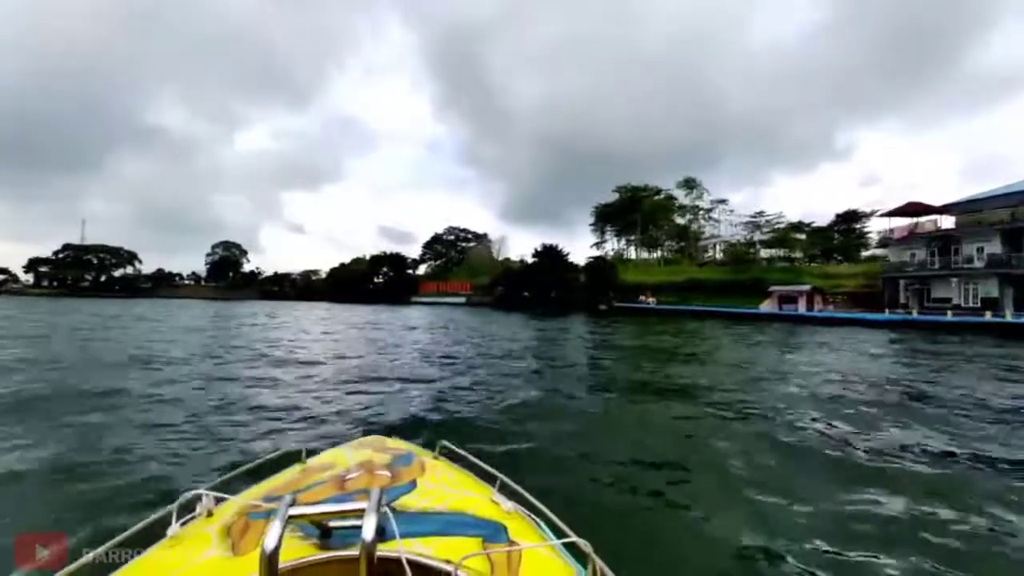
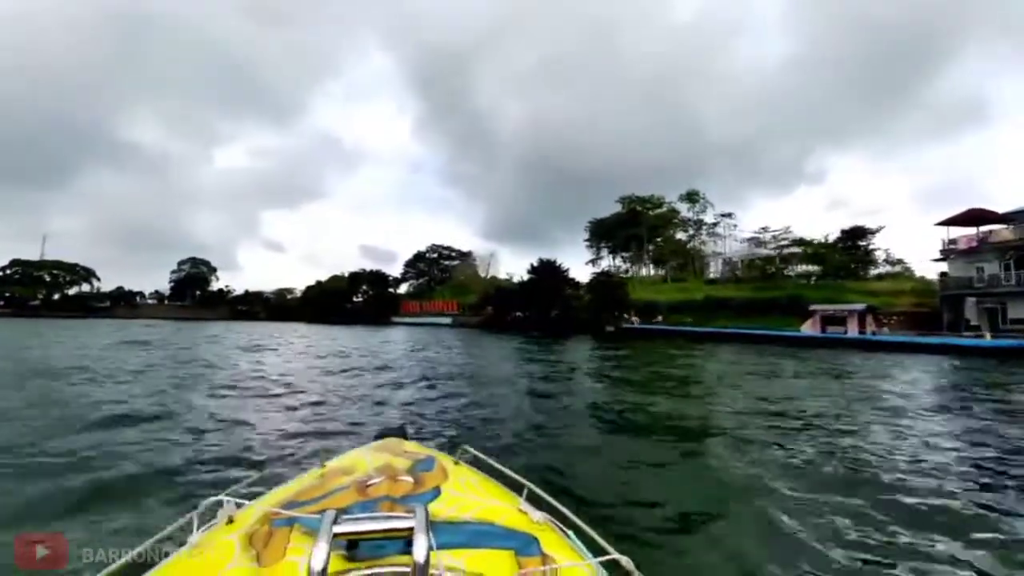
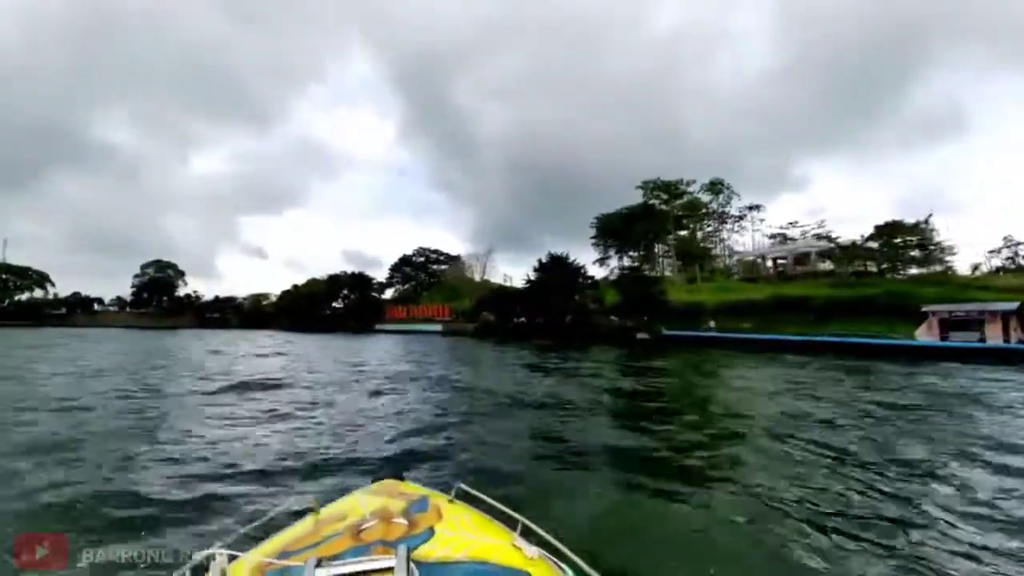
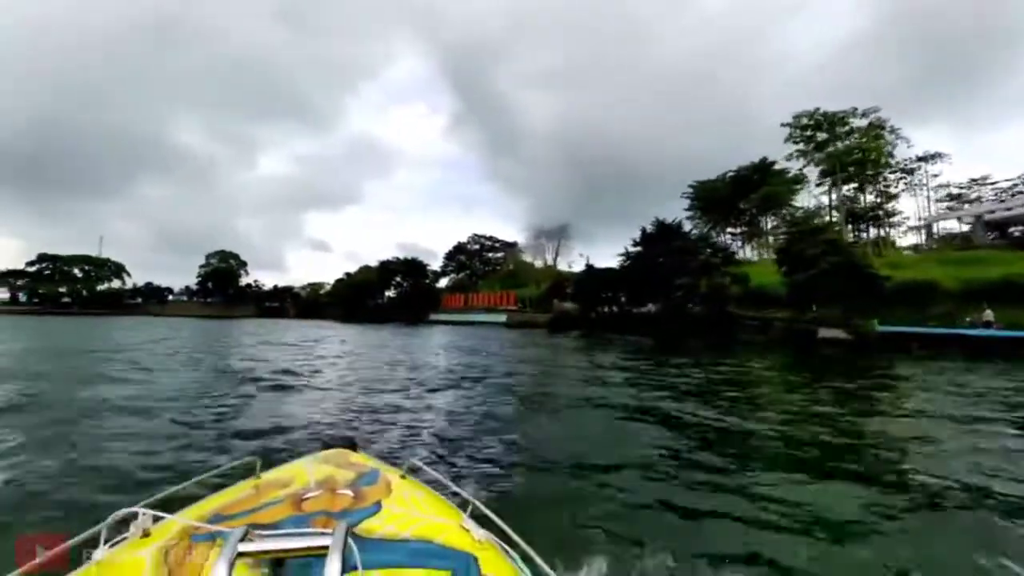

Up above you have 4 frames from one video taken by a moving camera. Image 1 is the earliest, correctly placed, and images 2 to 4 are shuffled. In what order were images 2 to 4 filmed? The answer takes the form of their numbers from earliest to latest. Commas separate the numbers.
2, 3, 4
